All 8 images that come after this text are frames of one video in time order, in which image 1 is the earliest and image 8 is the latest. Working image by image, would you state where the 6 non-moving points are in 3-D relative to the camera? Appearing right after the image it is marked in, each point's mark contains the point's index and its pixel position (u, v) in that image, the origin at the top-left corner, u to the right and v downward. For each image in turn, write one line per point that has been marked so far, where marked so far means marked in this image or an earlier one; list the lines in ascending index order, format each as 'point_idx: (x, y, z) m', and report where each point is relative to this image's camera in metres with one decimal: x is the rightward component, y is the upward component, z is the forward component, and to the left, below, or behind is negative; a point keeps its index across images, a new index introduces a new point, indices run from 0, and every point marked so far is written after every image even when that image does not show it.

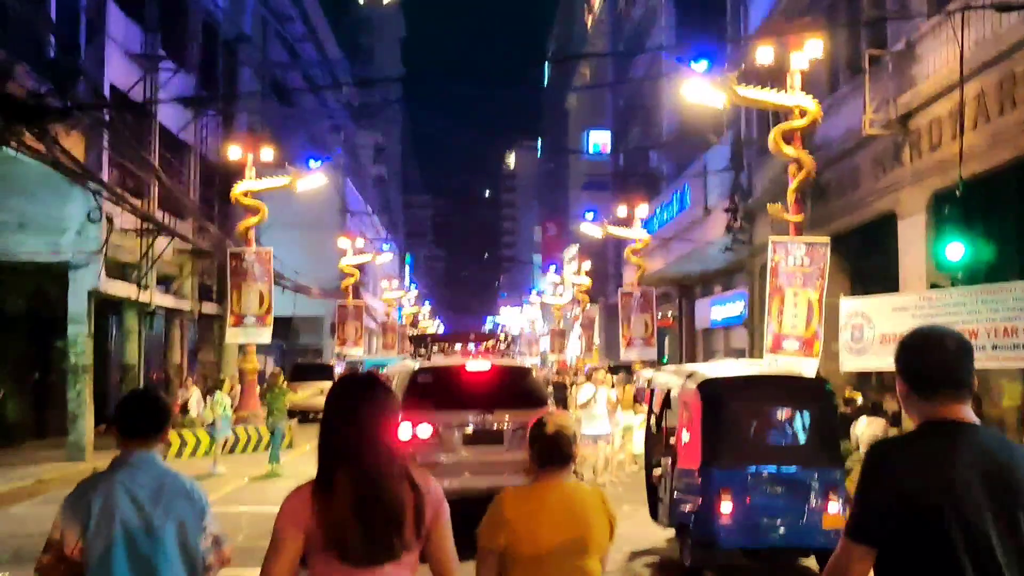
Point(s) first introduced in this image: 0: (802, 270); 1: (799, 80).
0: (+4.6, +0.3, +16.0) m
1: (+4.7, +3.4, +16.5) m
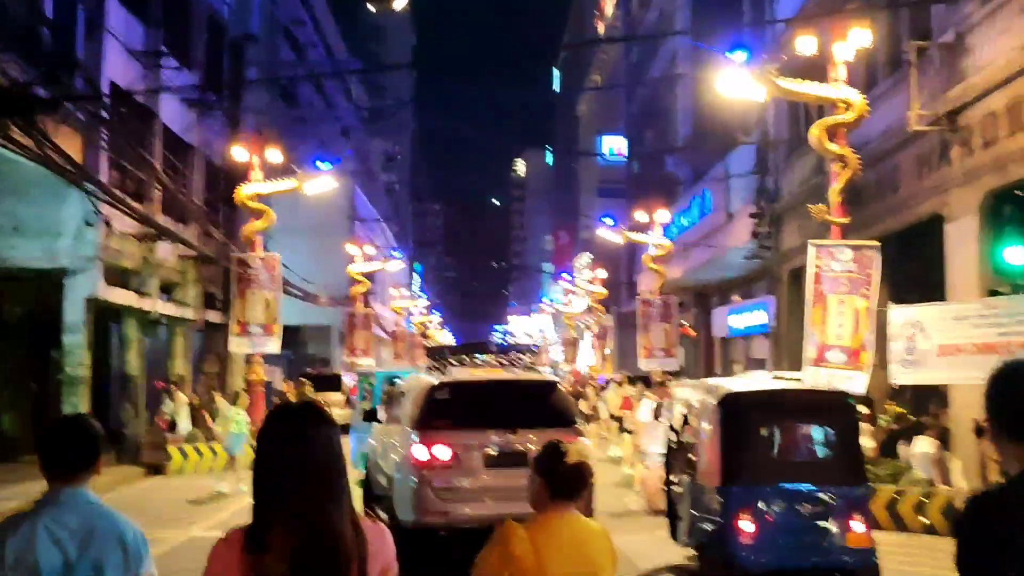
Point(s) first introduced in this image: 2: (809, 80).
0: (+5.0, +0.2, +14.8) m
1: (+5.1, +3.3, +15.4) m
2: (+4.6, +3.2, +15.6) m
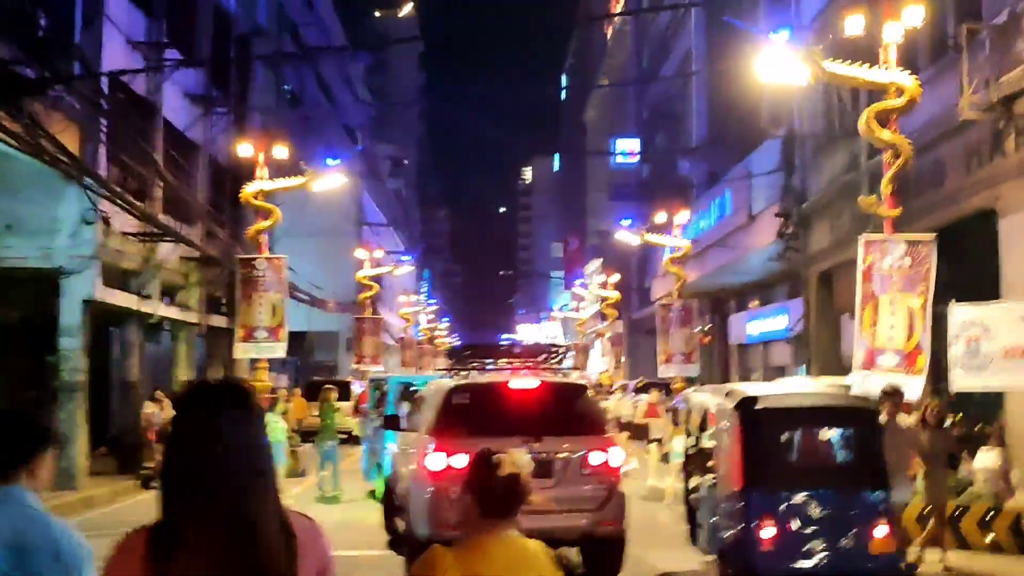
0: (+5.3, +0.2, +13.7) m
1: (+5.5, +3.3, +14.3) m
2: (+5.0, +3.3, +14.5) m
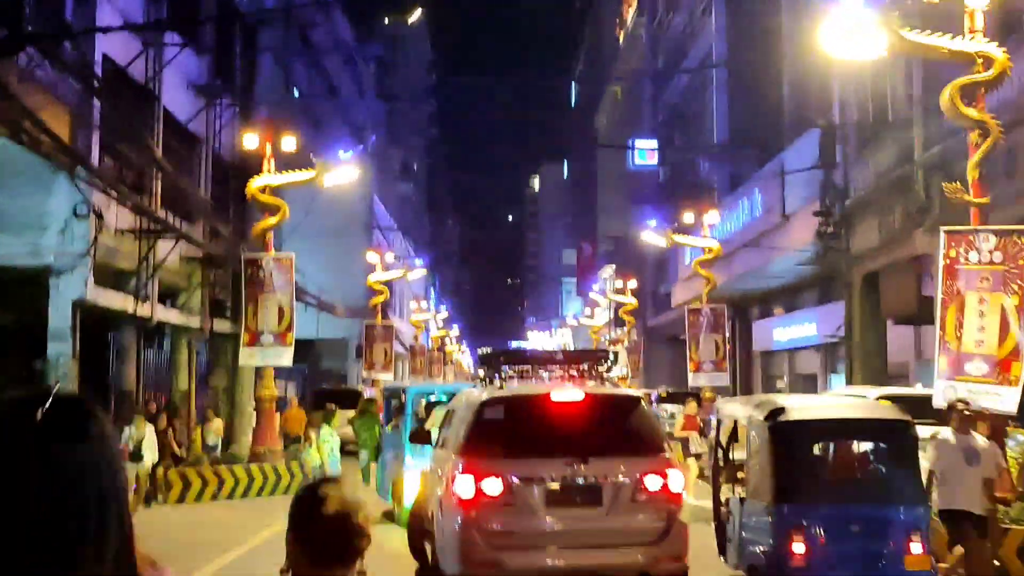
0: (+5.8, +0.2, +12.1) m
1: (+5.9, +3.4, +12.7) m
2: (+5.5, +3.3, +12.9) m
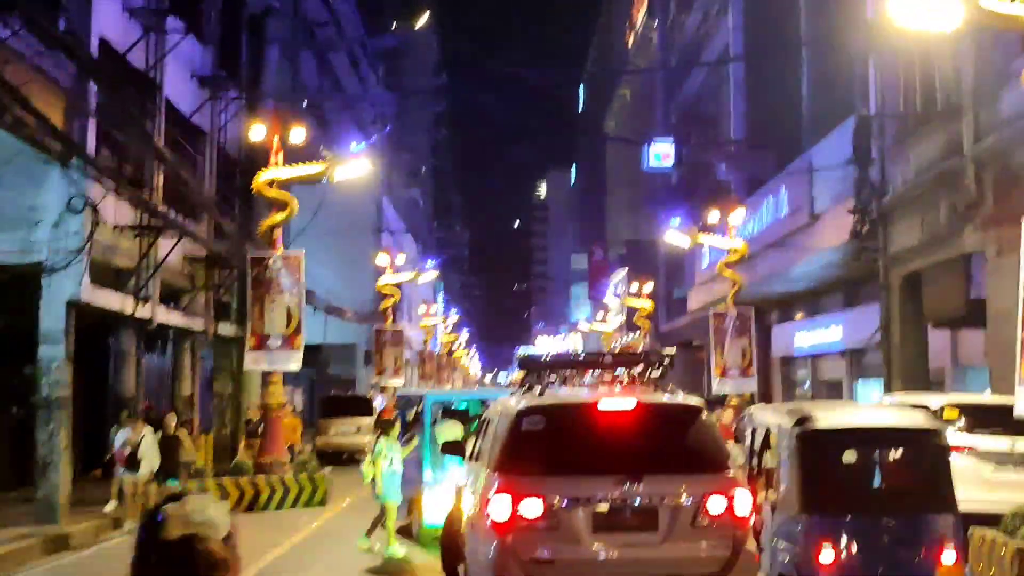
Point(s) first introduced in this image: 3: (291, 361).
0: (+6.2, +0.3, +10.9) m
1: (+6.3, +3.4, +11.5) m
2: (+5.8, +3.3, +11.7) m
3: (-4.2, -1.3, +18.8) m
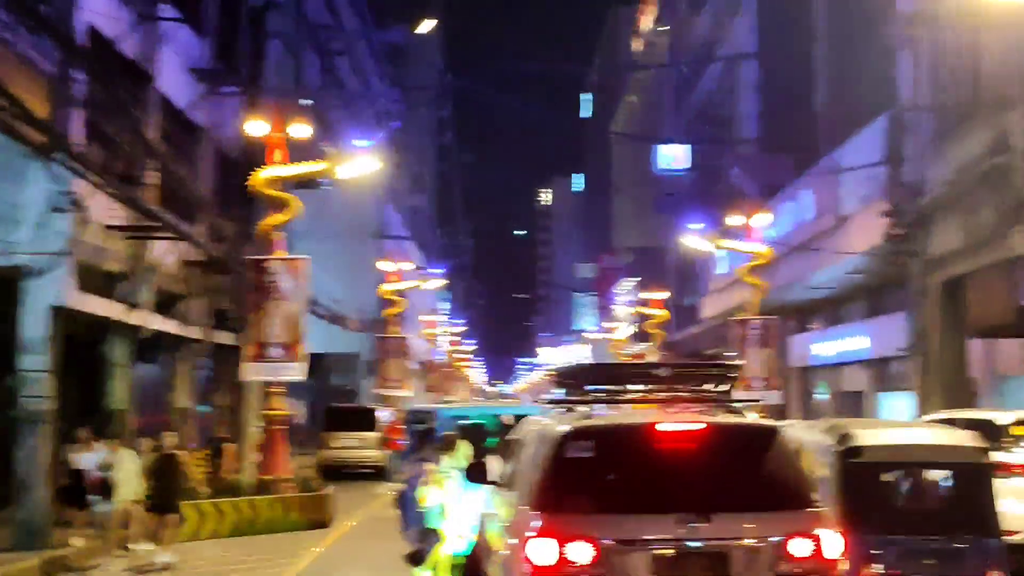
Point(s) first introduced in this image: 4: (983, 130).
0: (+6.5, +0.3, +9.6) m
1: (+6.6, +3.4, +10.2) m
2: (+6.1, +3.3, +10.4) m
3: (-3.8, -1.4, +17.5) m
4: (+8.7, +2.9, +18.5) m
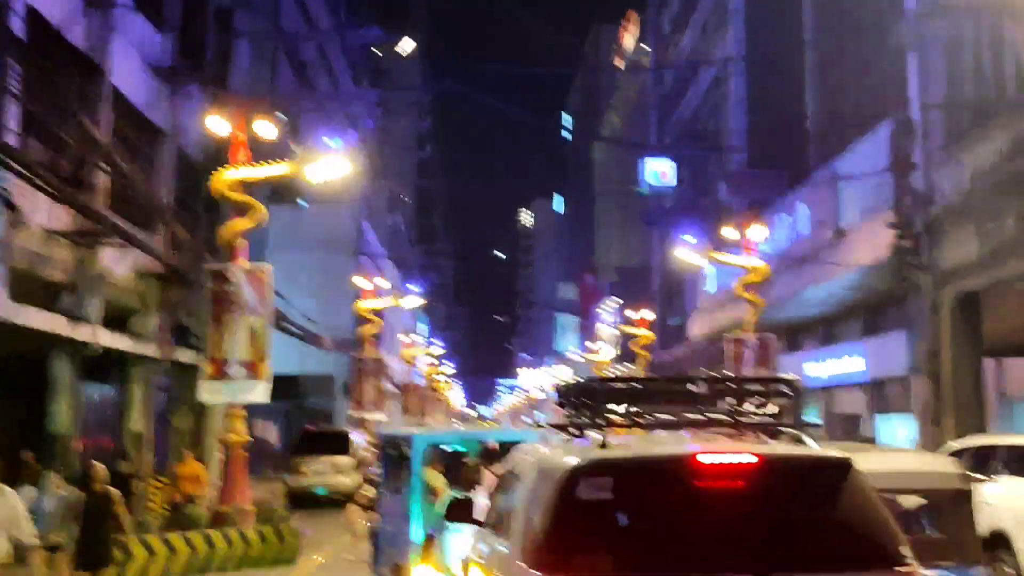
0: (+6.4, +0.2, +8.2) m
1: (+6.5, +3.3, +8.9) m
2: (+6.0, +3.2, +9.1) m
3: (-4.1, -1.6, +15.9) m
4: (+8.5, +2.7, +17.2) m
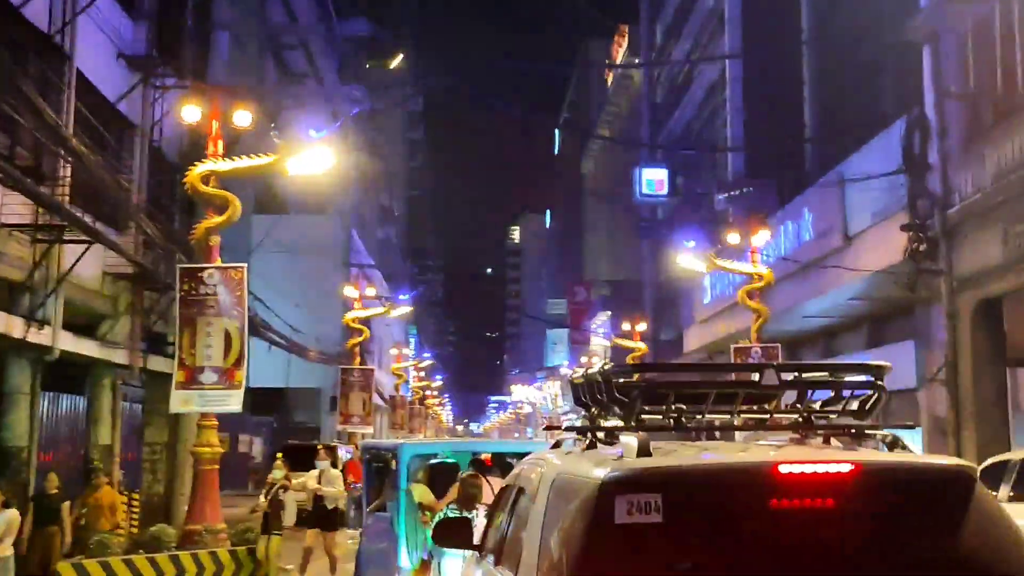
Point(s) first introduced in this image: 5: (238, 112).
0: (+6.4, +0.3, +7.1) m
1: (+6.5, +3.4, +7.9) m
2: (+6.1, +3.3, +8.0) m
3: (-4.2, -1.6, +14.6) m
4: (+8.4, +2.6, +16.2) m
5: (-4.4, +2.8, +16.1) m
